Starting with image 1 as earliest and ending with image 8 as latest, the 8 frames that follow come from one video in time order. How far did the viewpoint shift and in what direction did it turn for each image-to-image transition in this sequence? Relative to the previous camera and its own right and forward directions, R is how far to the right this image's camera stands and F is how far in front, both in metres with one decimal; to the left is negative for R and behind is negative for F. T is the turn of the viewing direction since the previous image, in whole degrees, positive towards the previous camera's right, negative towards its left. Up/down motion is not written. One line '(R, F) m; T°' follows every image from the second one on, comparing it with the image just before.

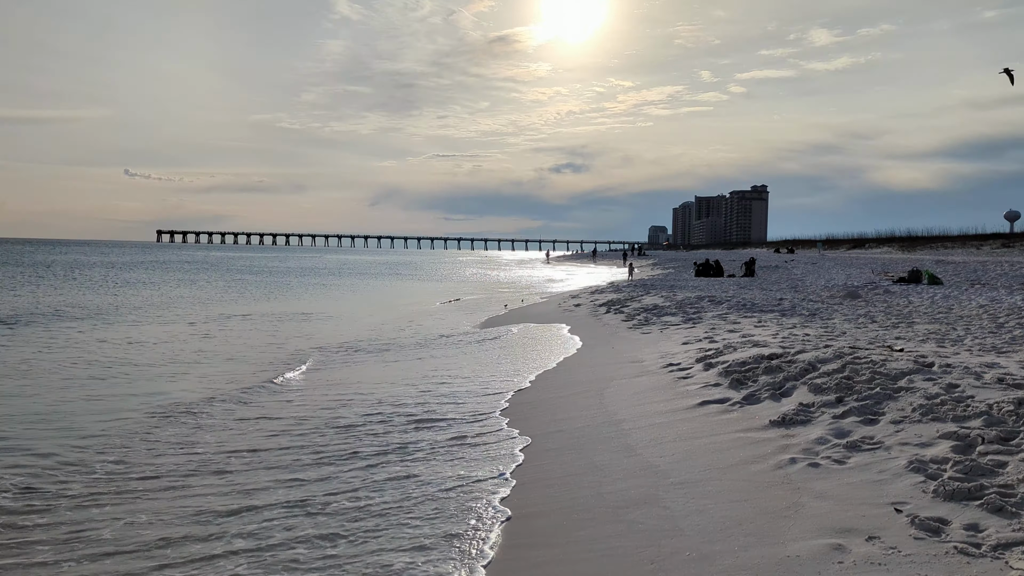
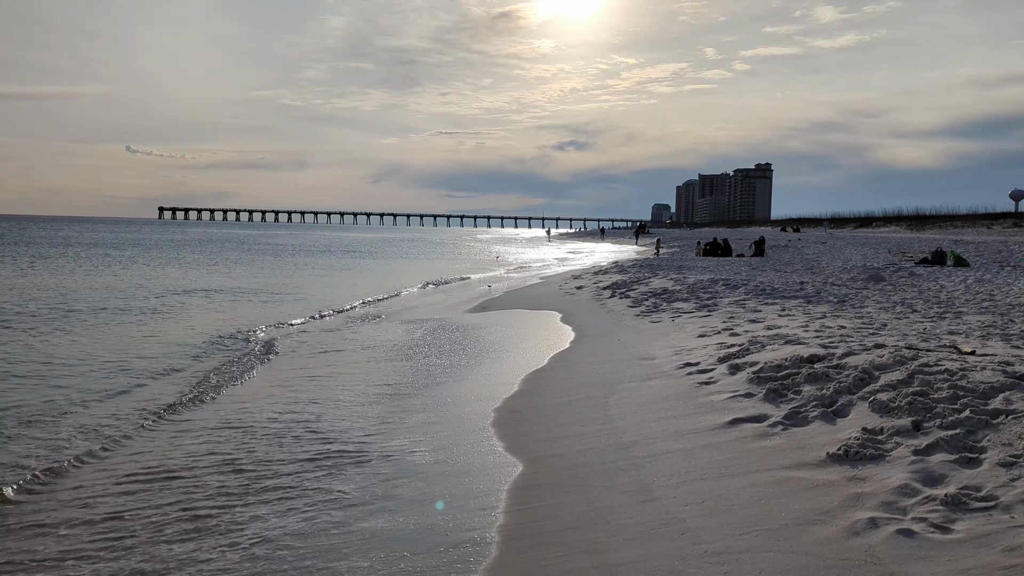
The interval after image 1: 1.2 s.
(+0.1, +1.3) m; 0°
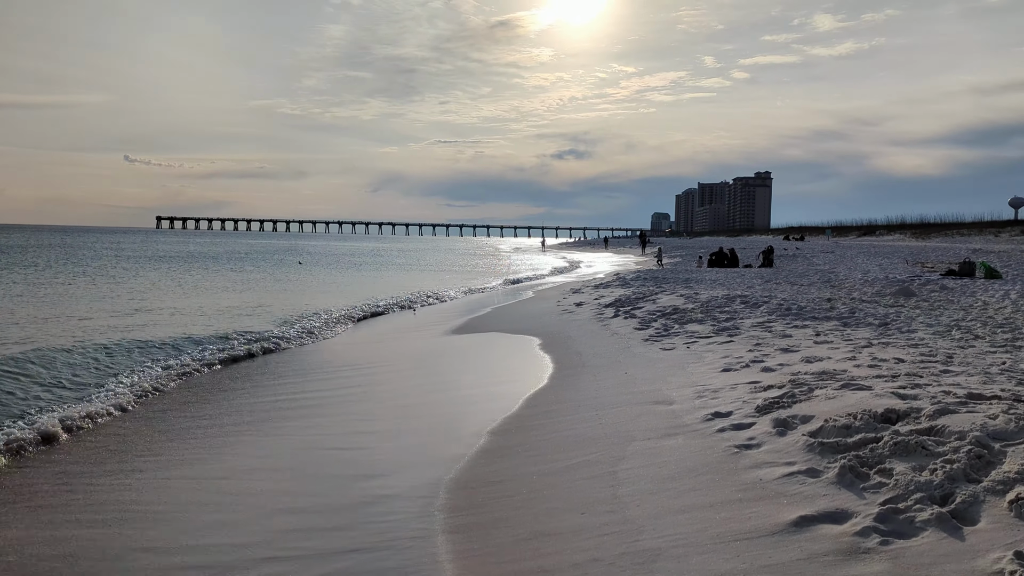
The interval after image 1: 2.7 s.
(+0.1, +1.6) m; 0°
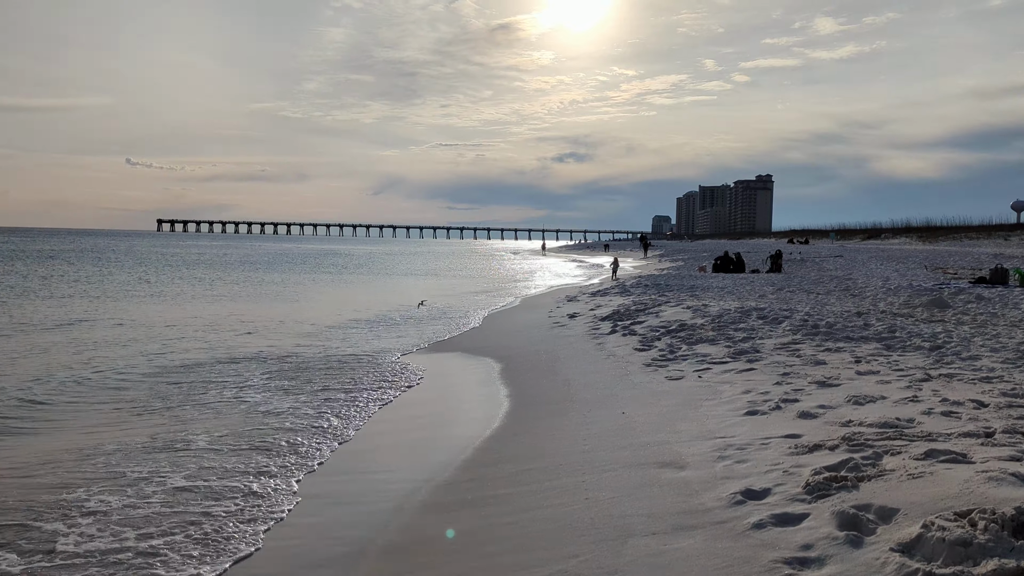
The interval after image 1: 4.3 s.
(+0.2, +1.7) m; 0°
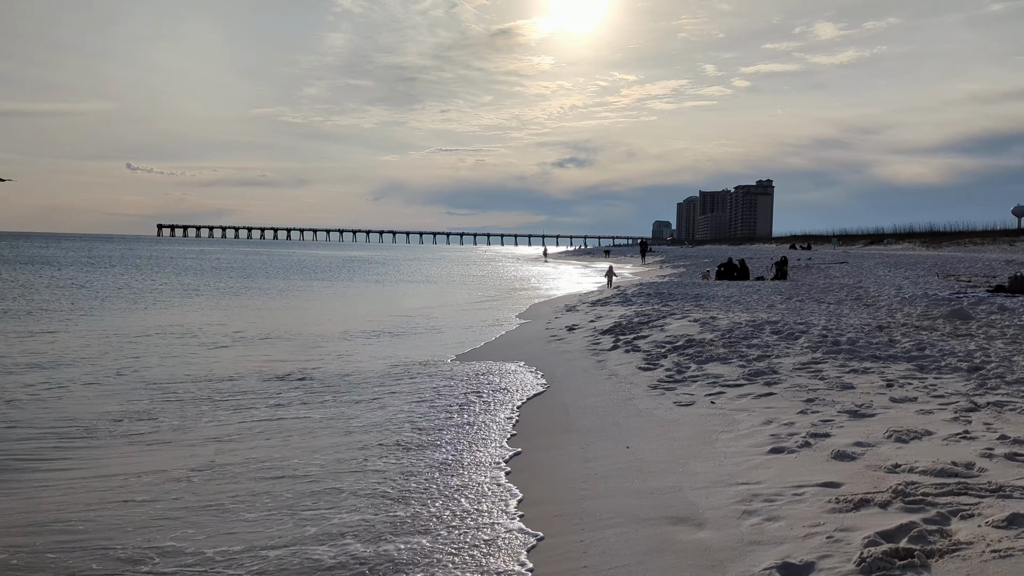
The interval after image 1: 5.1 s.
(+0.1, +0.8) m; 0°
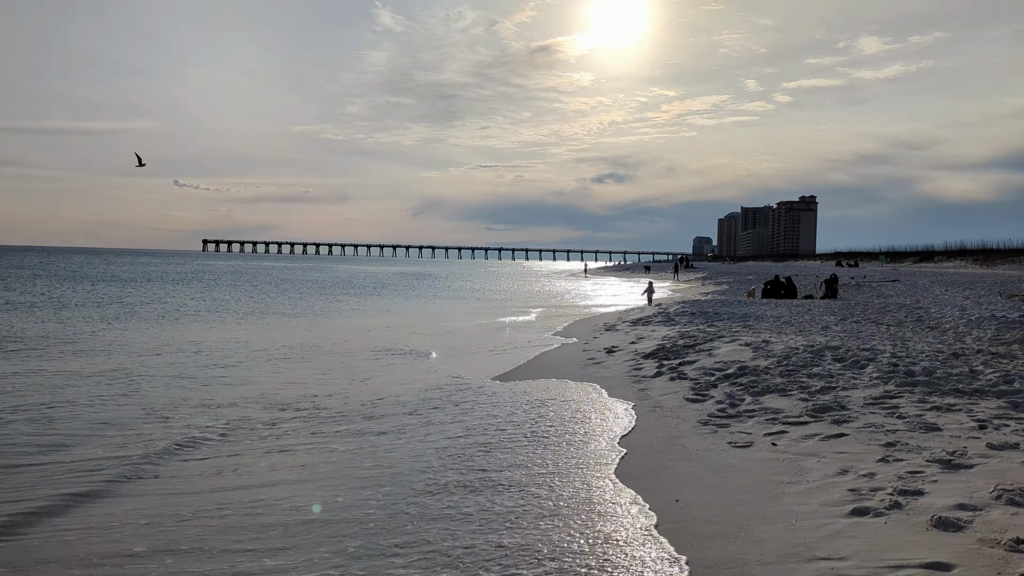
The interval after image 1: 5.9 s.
(0.0, +0.8) m; -3°
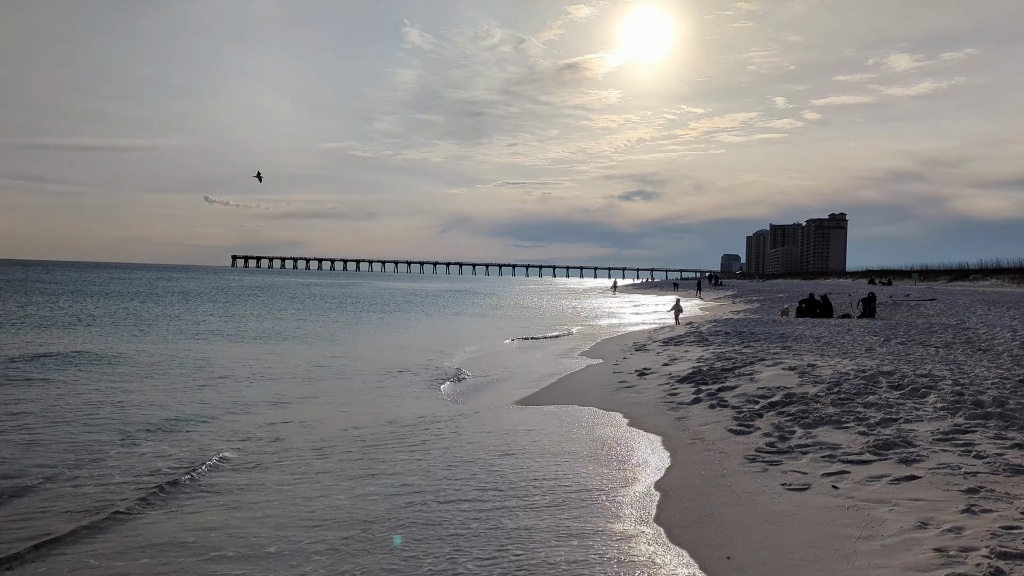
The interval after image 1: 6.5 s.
(0.0, +0.7) m; -2°
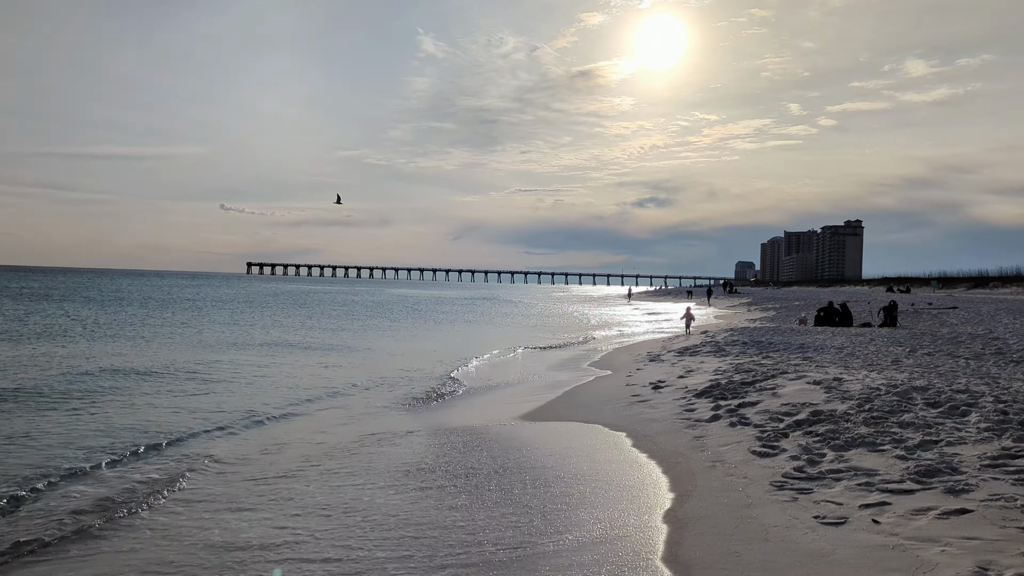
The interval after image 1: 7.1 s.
(+0.1, +0.5) m; -1°
